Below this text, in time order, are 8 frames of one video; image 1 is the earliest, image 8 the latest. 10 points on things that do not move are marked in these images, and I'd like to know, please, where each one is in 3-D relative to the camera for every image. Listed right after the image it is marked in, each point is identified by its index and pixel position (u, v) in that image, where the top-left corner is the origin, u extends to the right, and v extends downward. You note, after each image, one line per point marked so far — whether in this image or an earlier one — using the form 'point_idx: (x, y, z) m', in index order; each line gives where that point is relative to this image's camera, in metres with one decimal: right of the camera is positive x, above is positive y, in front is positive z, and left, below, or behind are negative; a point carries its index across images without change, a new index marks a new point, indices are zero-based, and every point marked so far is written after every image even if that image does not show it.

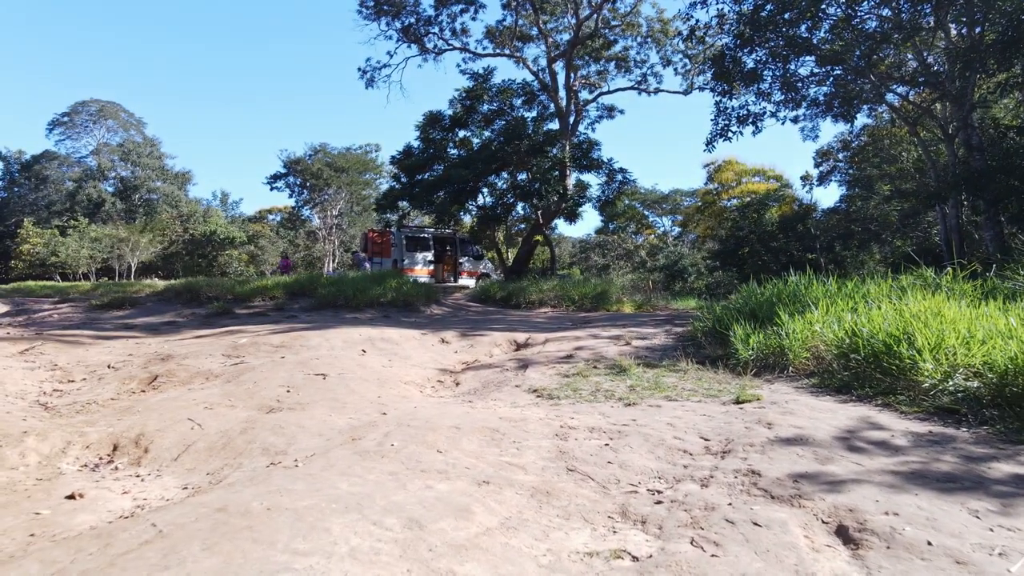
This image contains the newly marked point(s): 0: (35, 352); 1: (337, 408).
0: (-5.1, -0.7, +7.8) m
1: (-1.1, -0.8, +4.6) m
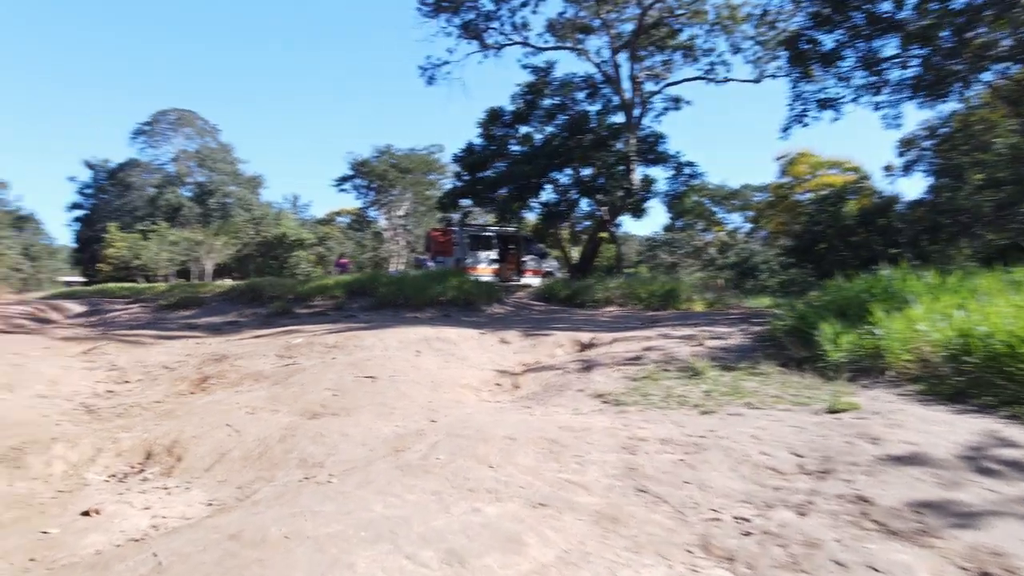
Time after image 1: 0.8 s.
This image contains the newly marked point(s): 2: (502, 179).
0: (-4.4, -0.7, +7.8) m
1: (-0.7, -0.7, +4.2) m
2: (-0.3, +2.9, +19.3) m
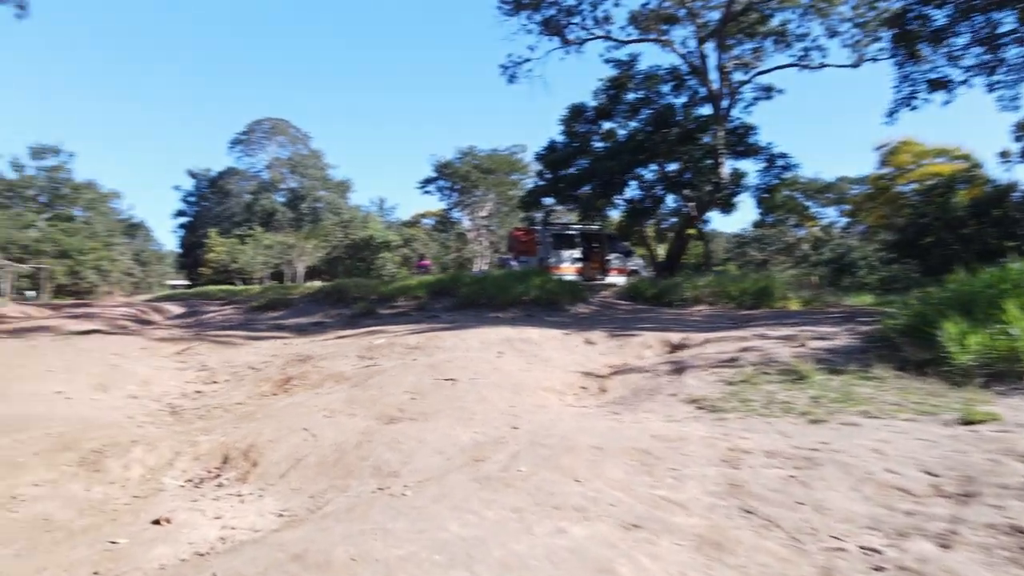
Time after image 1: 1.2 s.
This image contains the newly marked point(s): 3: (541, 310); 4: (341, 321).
0: (-3.5, -0.7, +8.0) m
1: (-0.3, -0.7, +4.0) m
2: (+1.9, +2.9, +18.9) m
3: (+0.4, -0.3, +10.9) m
4: (-2.5, -0.5, +10.4) m
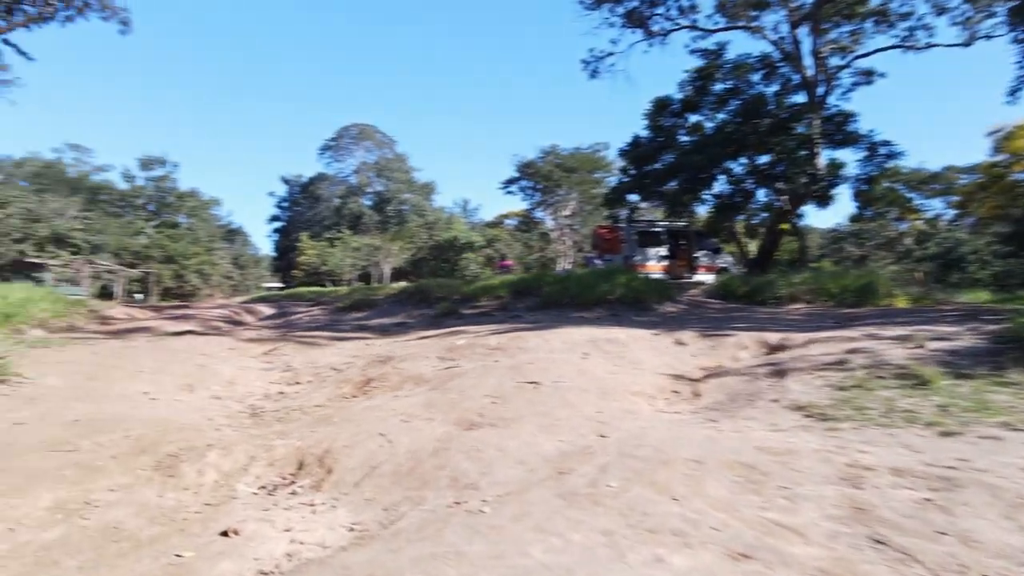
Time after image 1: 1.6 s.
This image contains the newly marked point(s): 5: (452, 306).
0: (-2.6, -0.7, +8.1) m
1: (+0.2, -0.7, +3.7) m
2: (+4.0, +3.0, +18.3) m
3: (+1.7, -0.3, +10.5) m
4: (-1.3, -0.5, +10.4) m
5: (-0.9, -0.3, +10.9) m
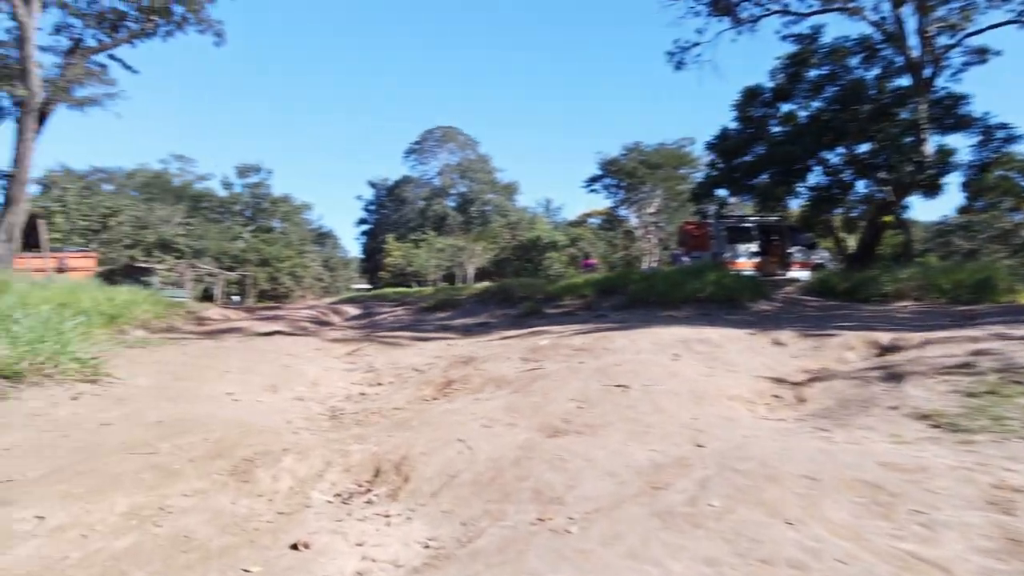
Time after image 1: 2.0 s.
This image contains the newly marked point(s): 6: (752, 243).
0: (-1.7, -0.7, +8.1) m
1: (+0.6, -0.7, +3.4) m
2: (+6.0, +3.0, +17.5) m
3: (+2.8, -0.3, +10.0) m
4: (-0.1, -0.5, +10.2) m
5: (+0.3, -0.3, +10.6) m
6: (+6.6, +1.2, +19.9) m
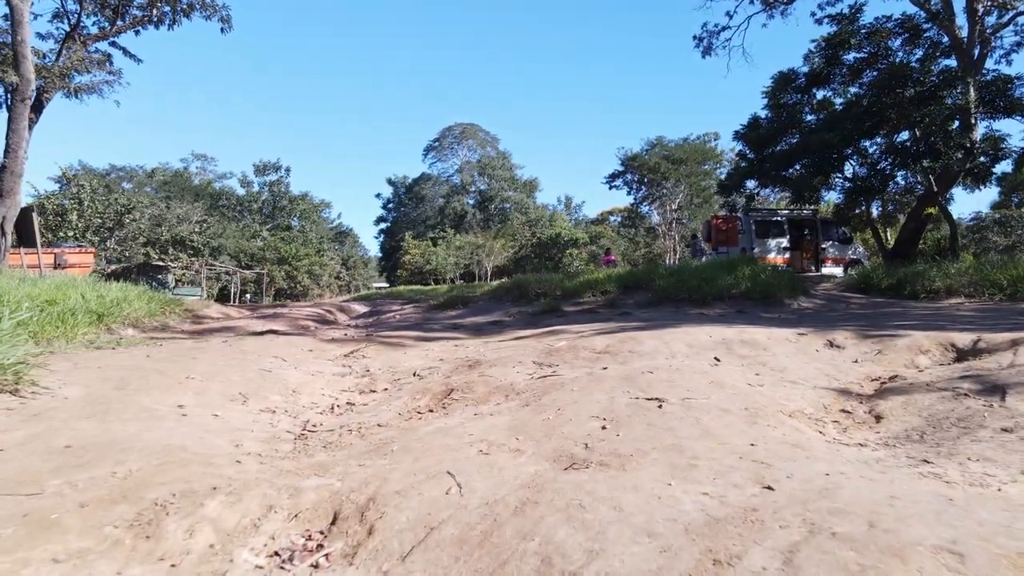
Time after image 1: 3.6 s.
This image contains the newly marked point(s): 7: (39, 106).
0: (-1.5, -0.7, +7.3) m
1: (+0.6, -0.6, +2.6) m
2: (+6.4, +3.1, +16.5) m
3: (+3.0, -0.2, +9.1) m
4: (+0.1, -0.4, +9.4) m
5: (+0.5, -0.2, +9.8) m
6: (+7.0, +1.3, +18.9) m
7: (-8.4, +3.2, +12.9) m
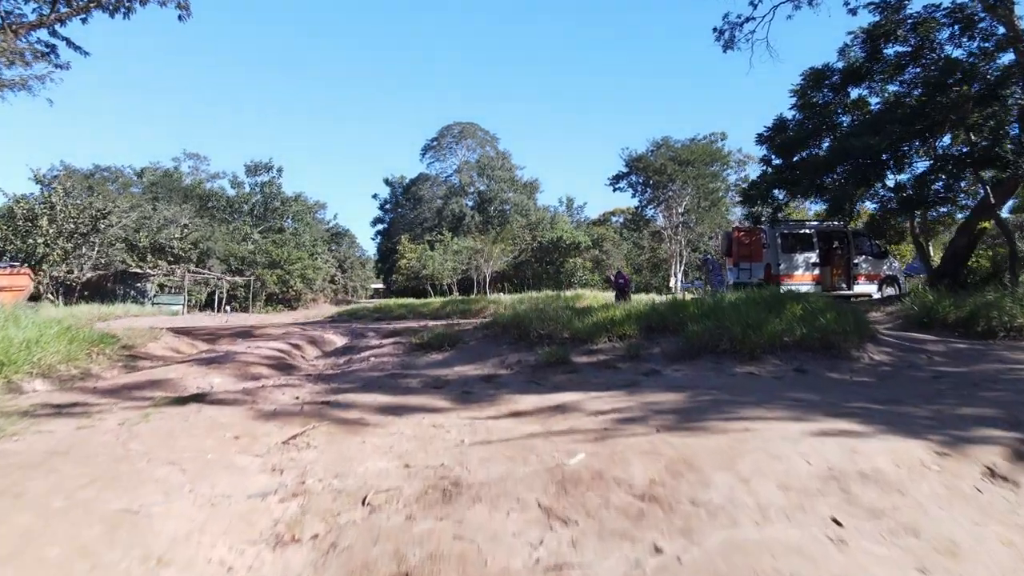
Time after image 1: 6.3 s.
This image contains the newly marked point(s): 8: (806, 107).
0: (-1.6, -1.2, +5.4) m
1: (+0.6, -1.2, +0.7) m
2: (+6.4, +2.6, +14.6) m
3: (+3.0, -0.7, +7.2) m
4: (+0.1, -0.9, +7.5) m
5: (+0.5, -0.7, +7.9) m
6: (+7.0, +0.8, +16.9) m
7: (-8.4, +2.8, +10.9) m
8: (+6.4, +4.0, +16.0) m
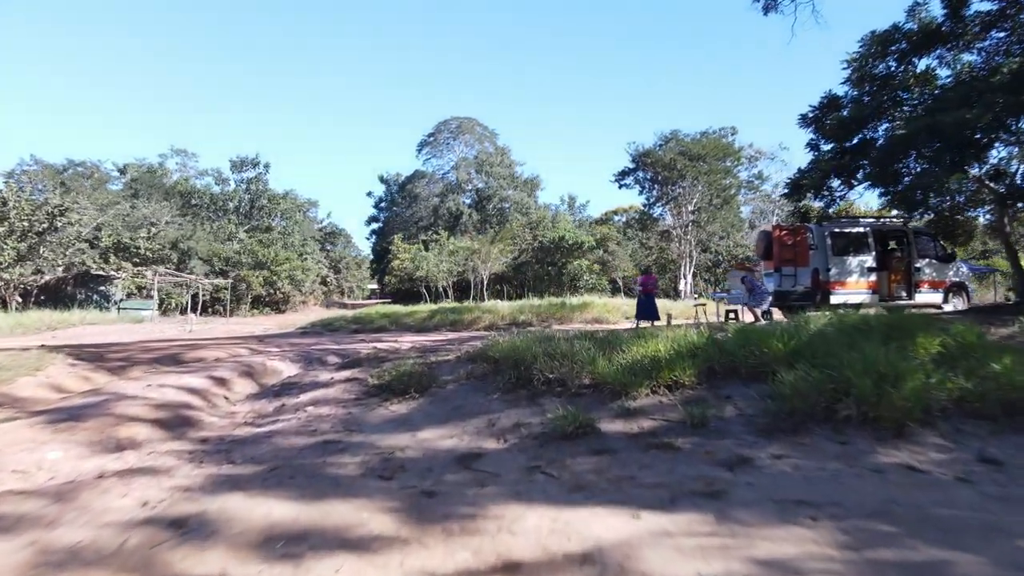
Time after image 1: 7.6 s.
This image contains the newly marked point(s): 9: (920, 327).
0: (-1.6, -1.3, +2.6) m
1: (+0.5, -1.3, -2.1) m
2: (+6.4, +2.4, +11.7) m
3: (+3.0, -0.9, +4.4) m
4: (0.0, -1.1, +4.7) m
5: (+0.5, -0.9, +5.1) m
6: (+7.0, +0.6, +14.1) m
7: (-8.4, +2.6, +8.1) m
8: (+6.4, +3.8, +13.1) m
9: (+3.3, -0.3, +5.9) m
